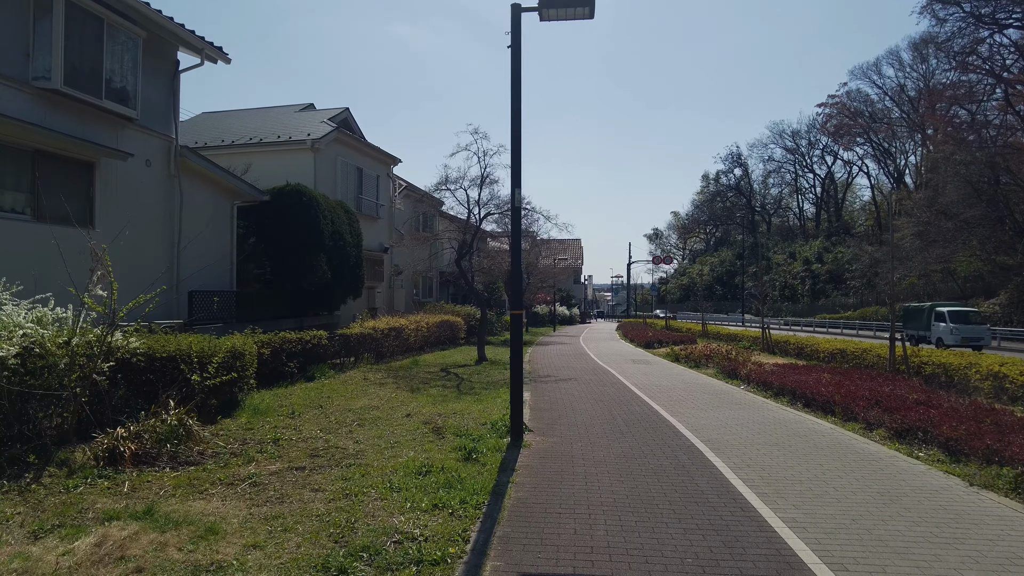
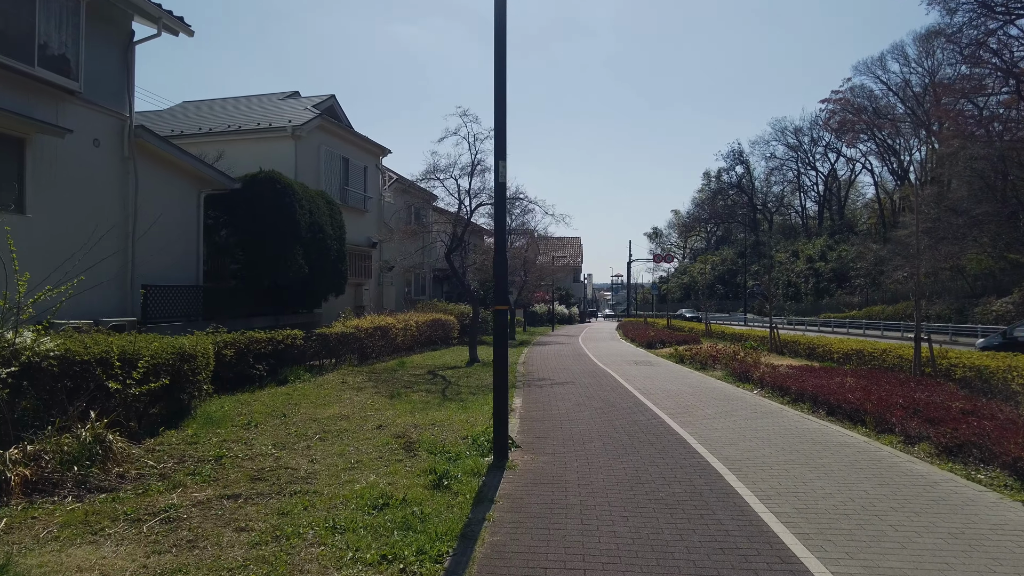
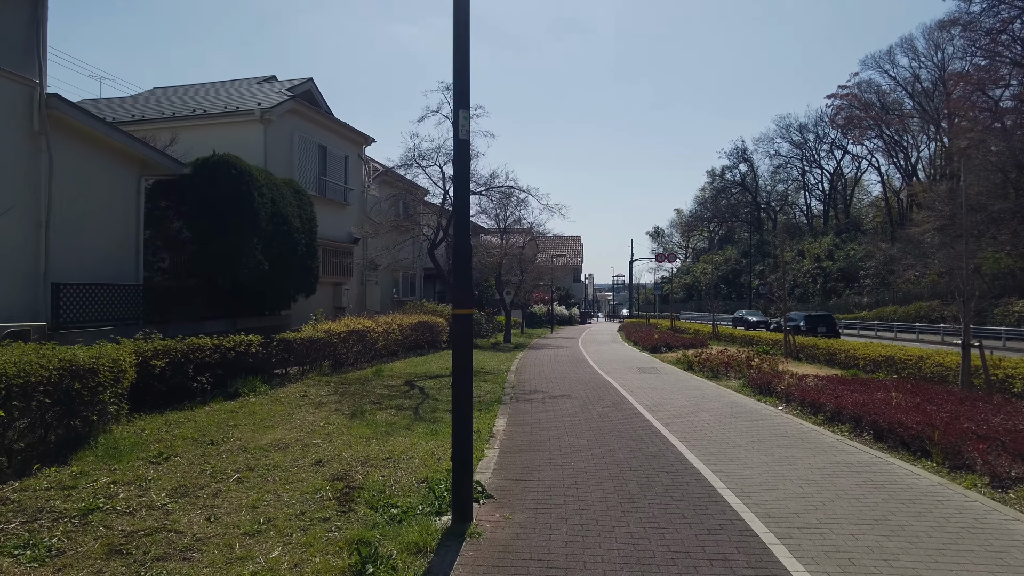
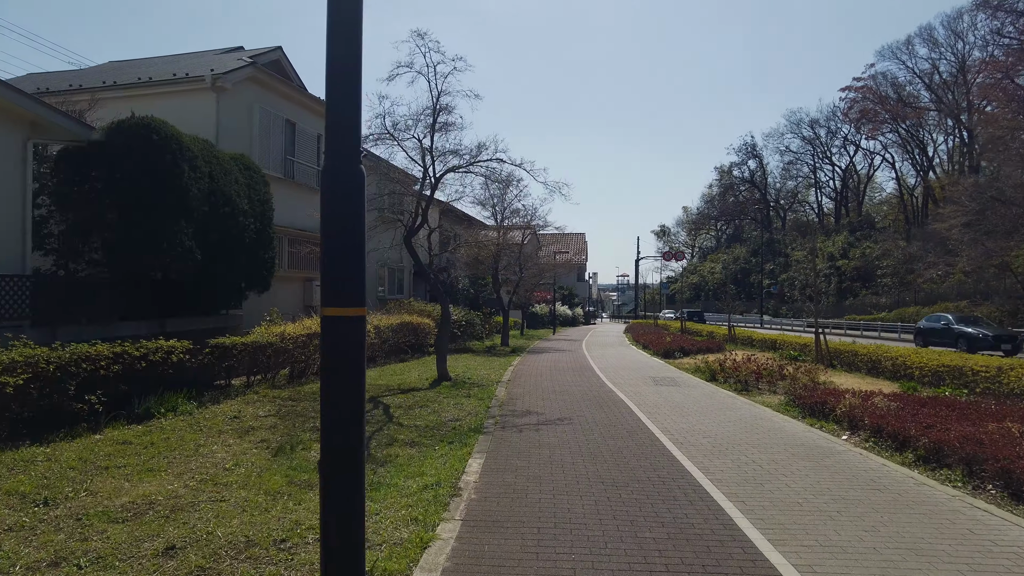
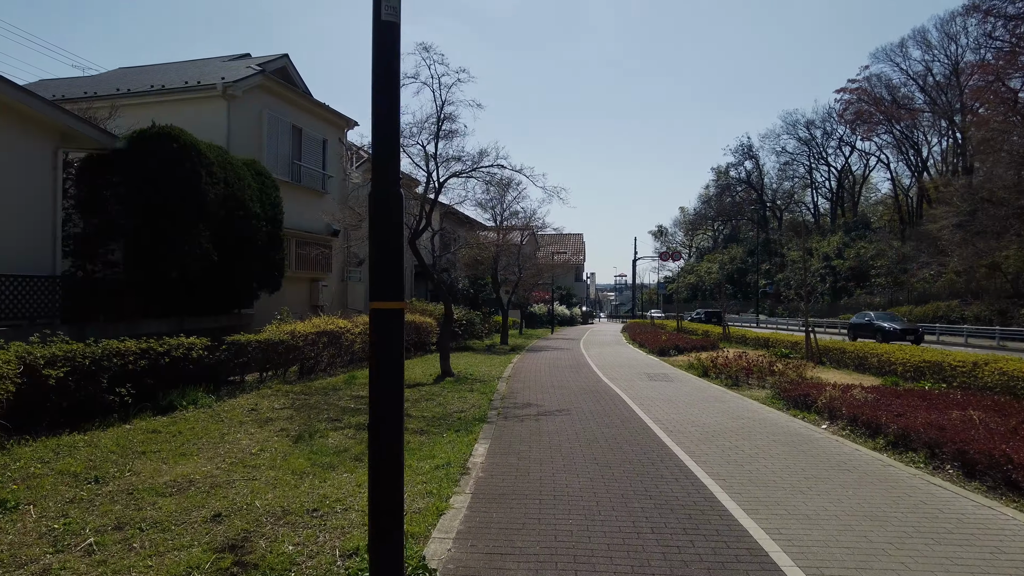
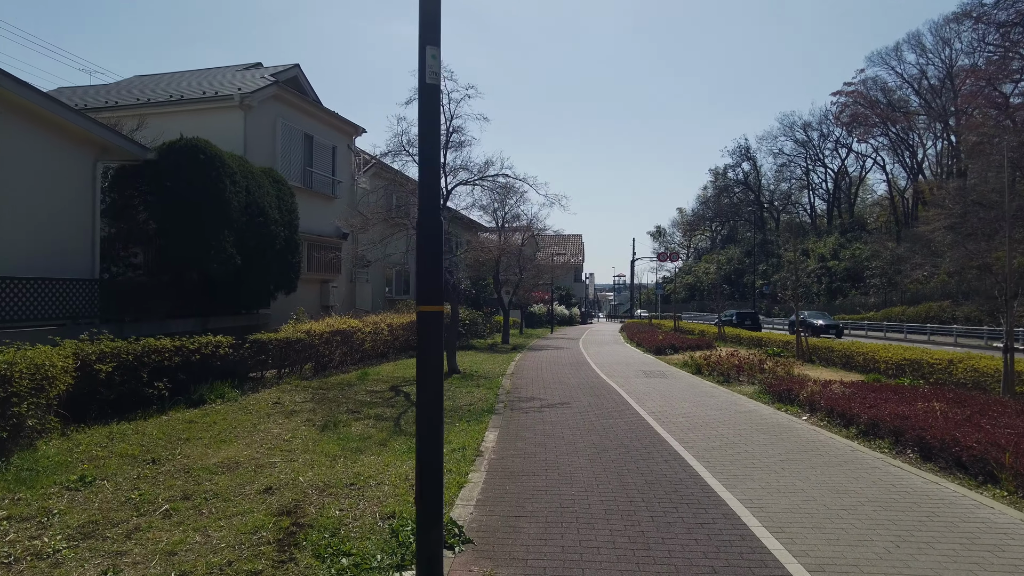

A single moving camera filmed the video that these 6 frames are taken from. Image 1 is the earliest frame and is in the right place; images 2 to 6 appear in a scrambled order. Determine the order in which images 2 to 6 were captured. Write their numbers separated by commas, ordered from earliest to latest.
2, 3, 6, 5, 4
